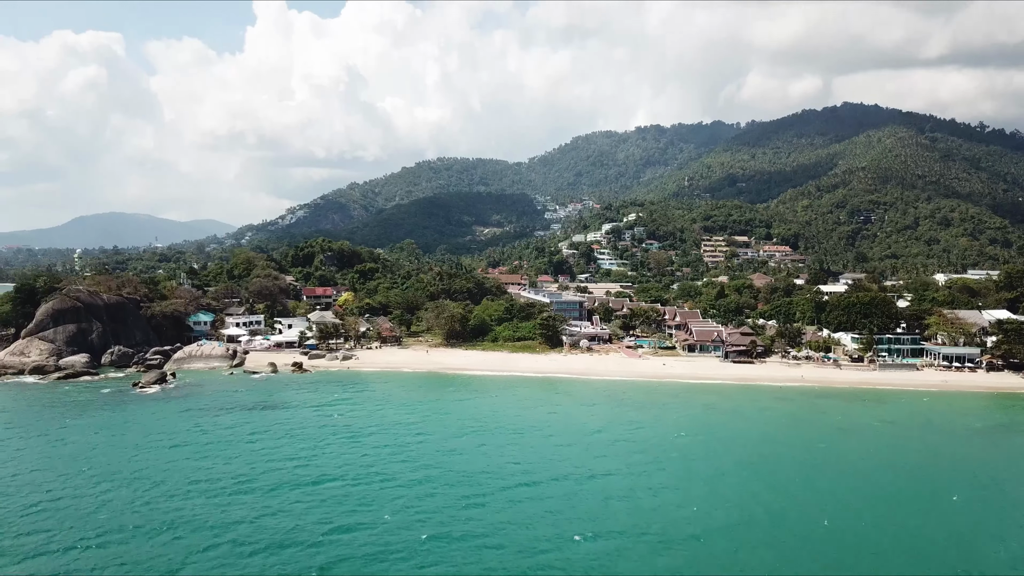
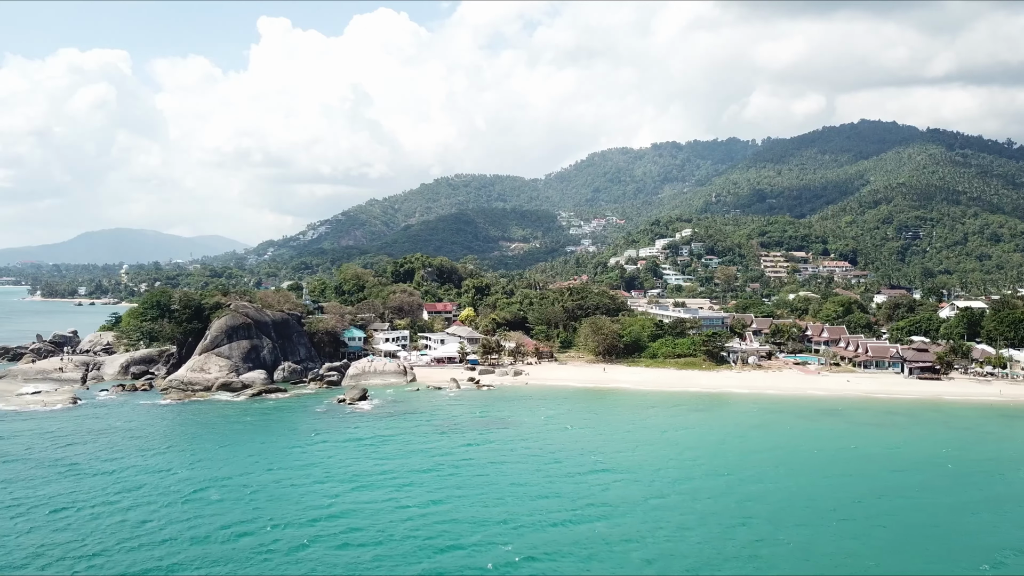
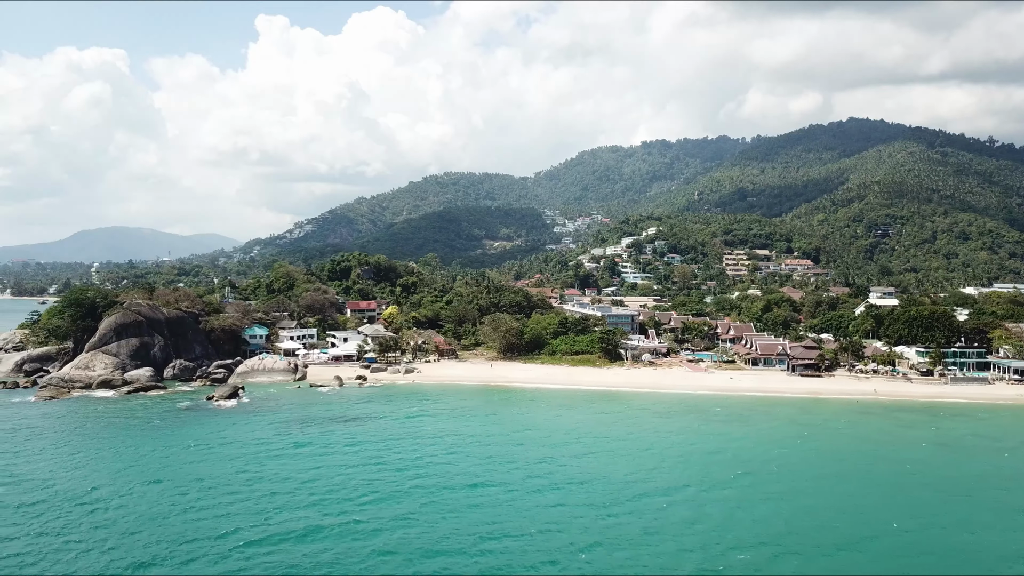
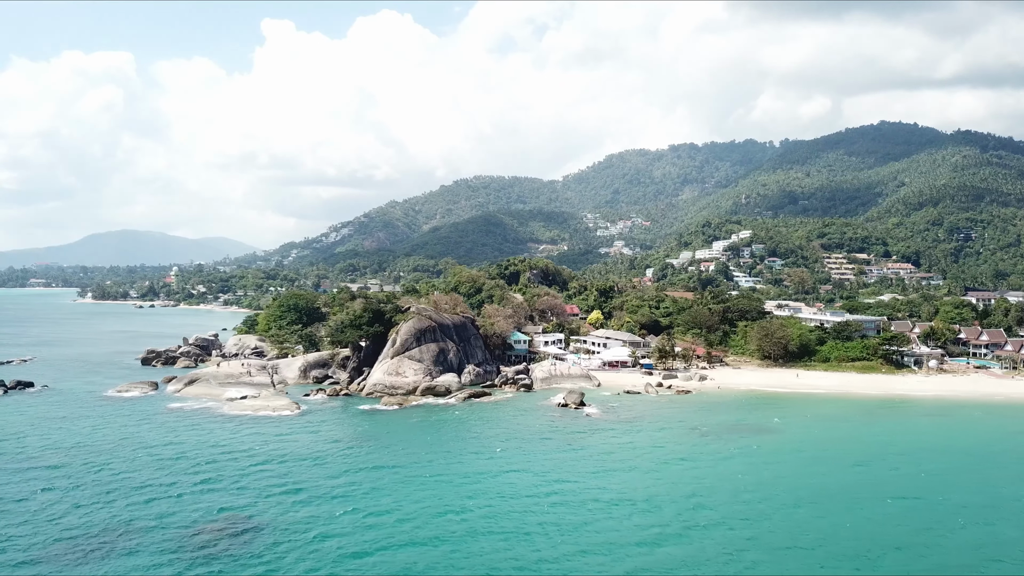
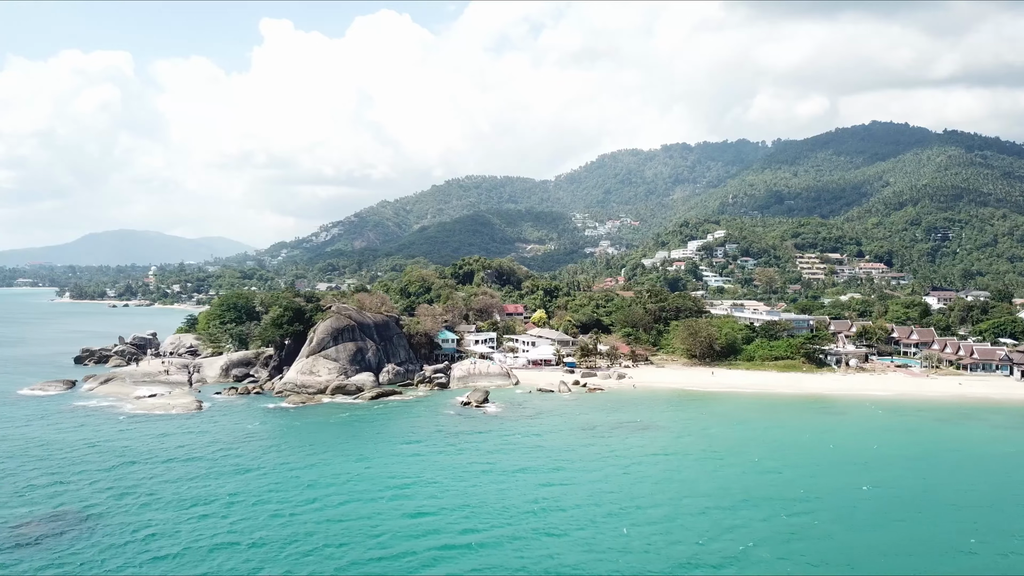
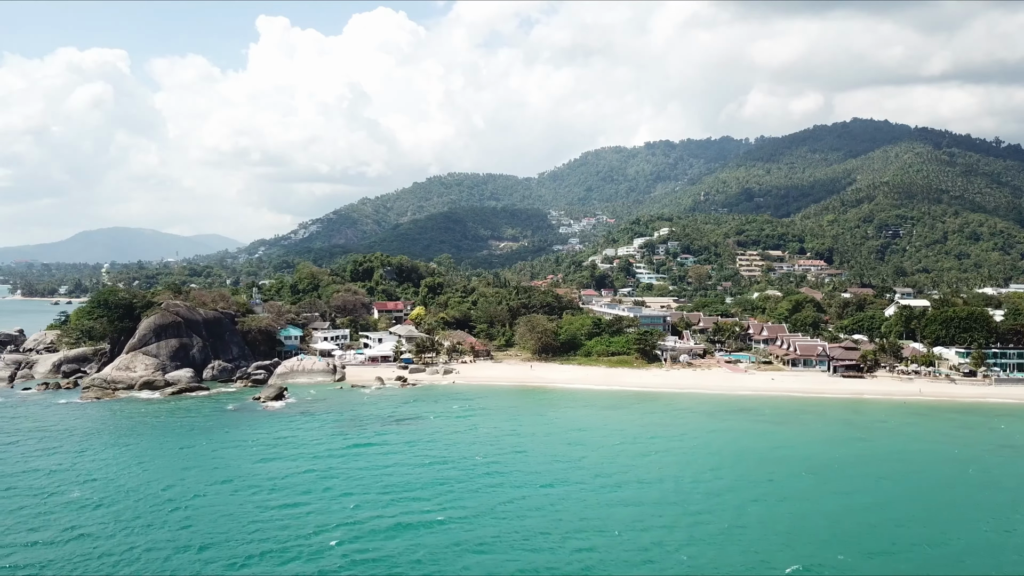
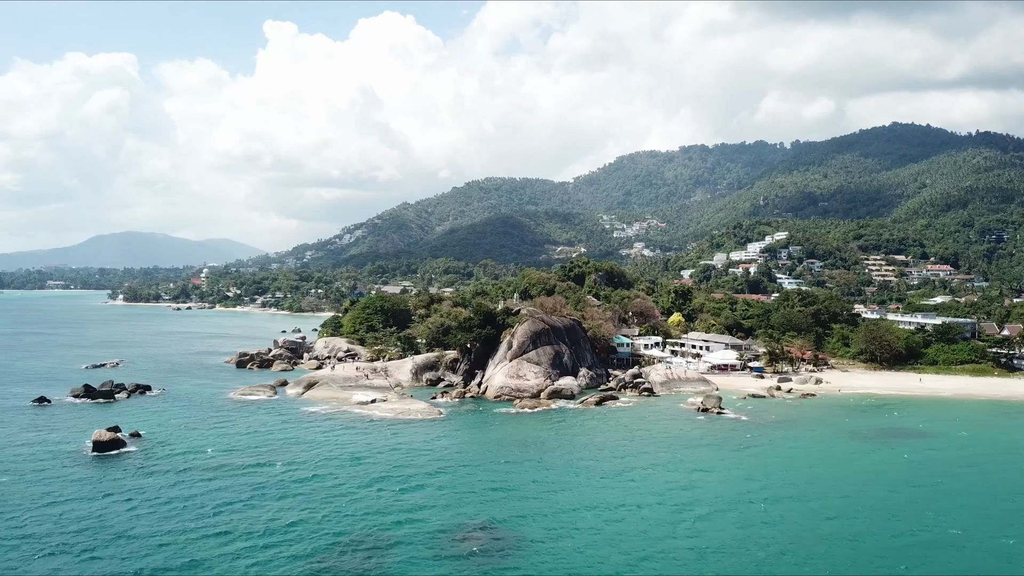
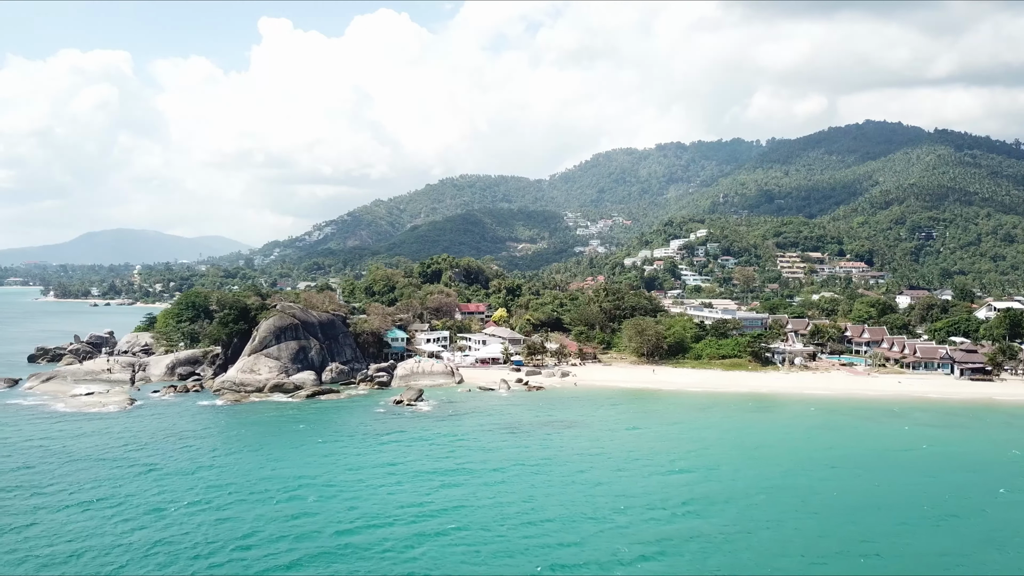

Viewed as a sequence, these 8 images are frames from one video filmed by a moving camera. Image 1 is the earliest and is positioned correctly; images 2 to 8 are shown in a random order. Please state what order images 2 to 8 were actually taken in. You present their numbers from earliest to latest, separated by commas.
3, 6, 2, 8, 5, 4, 7
